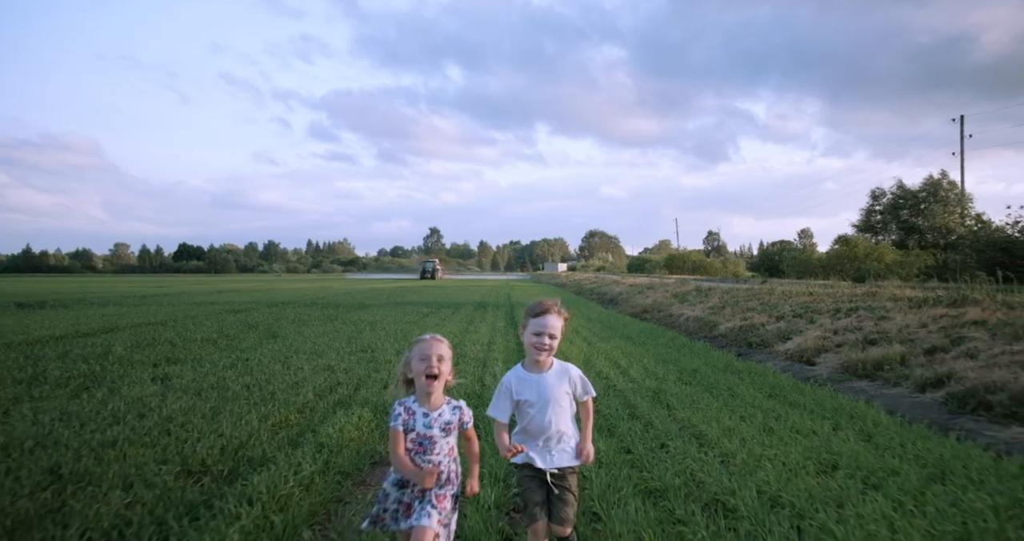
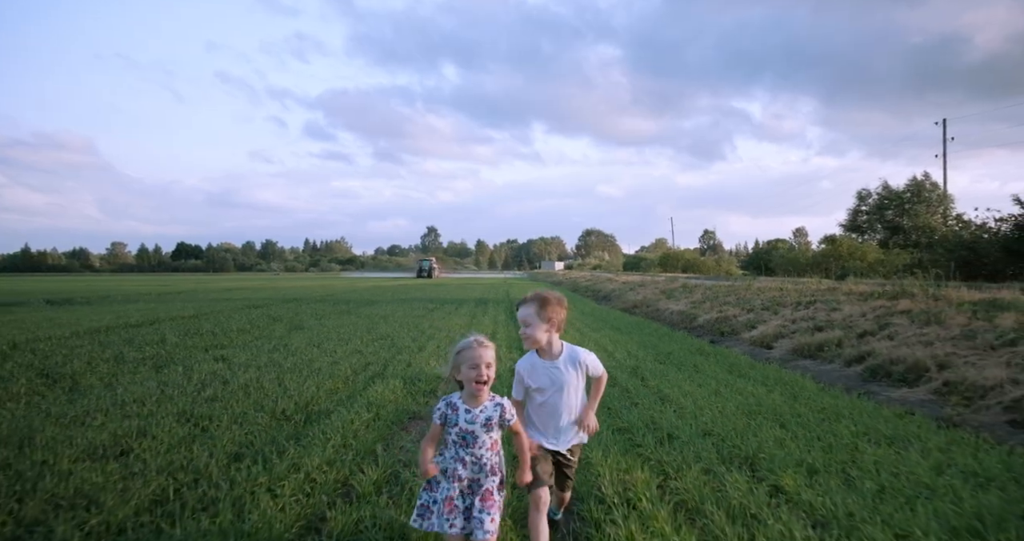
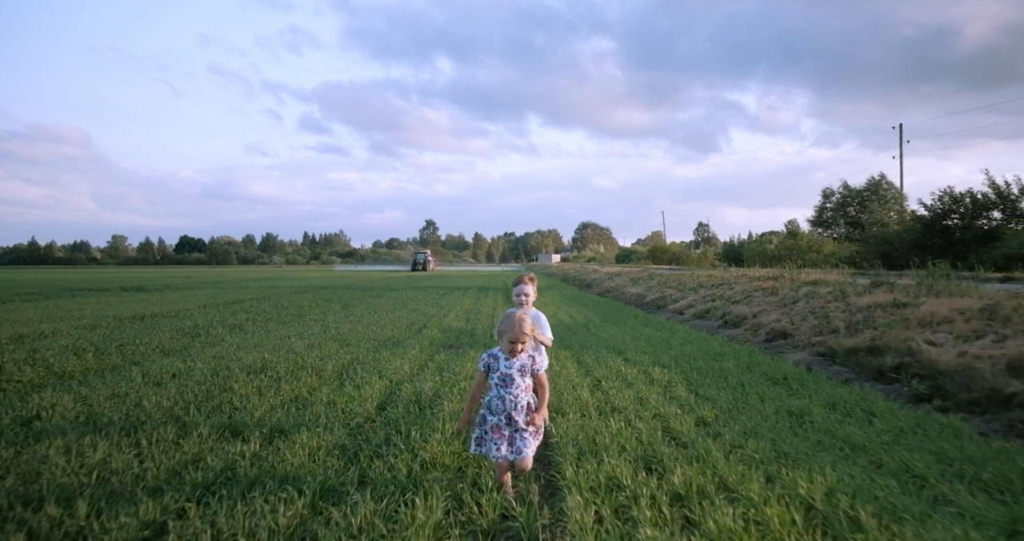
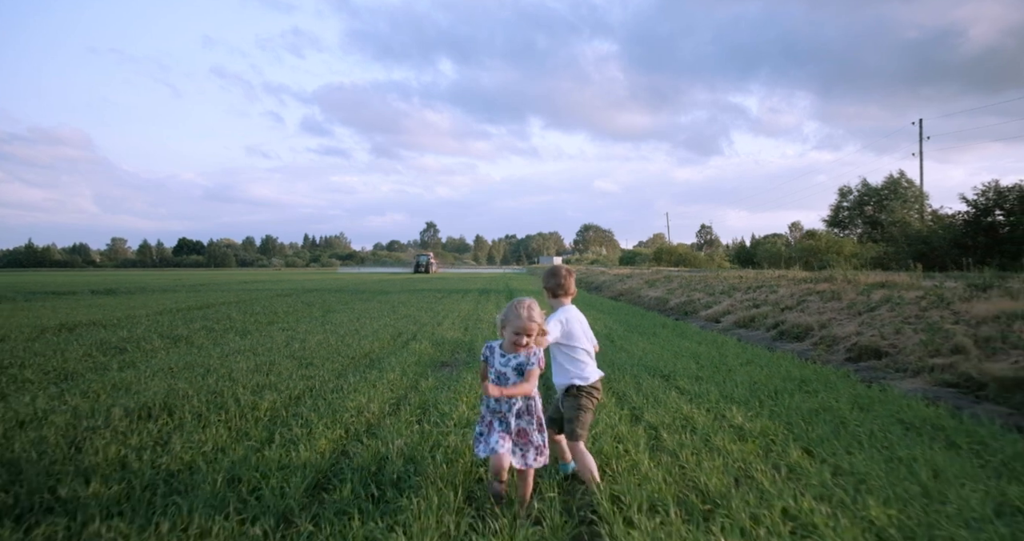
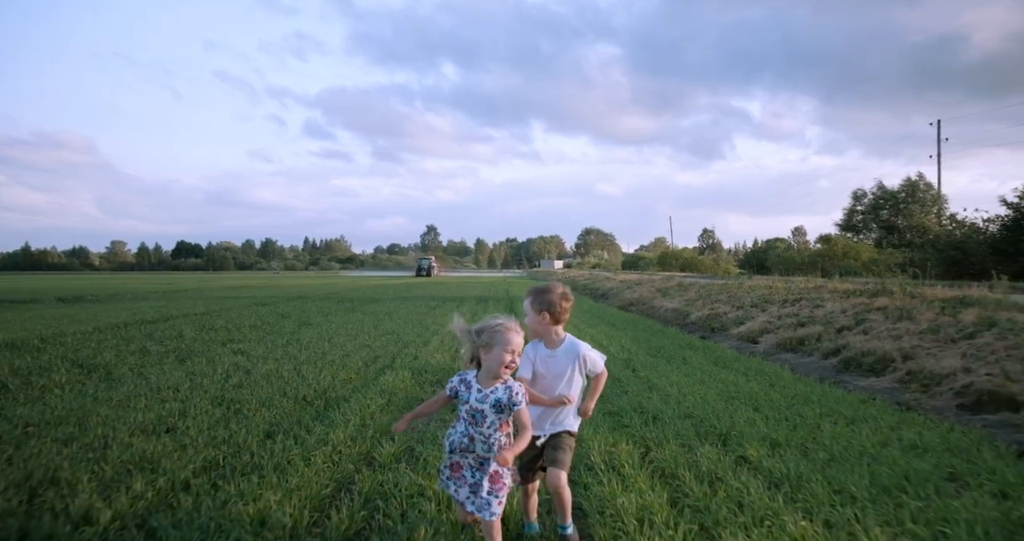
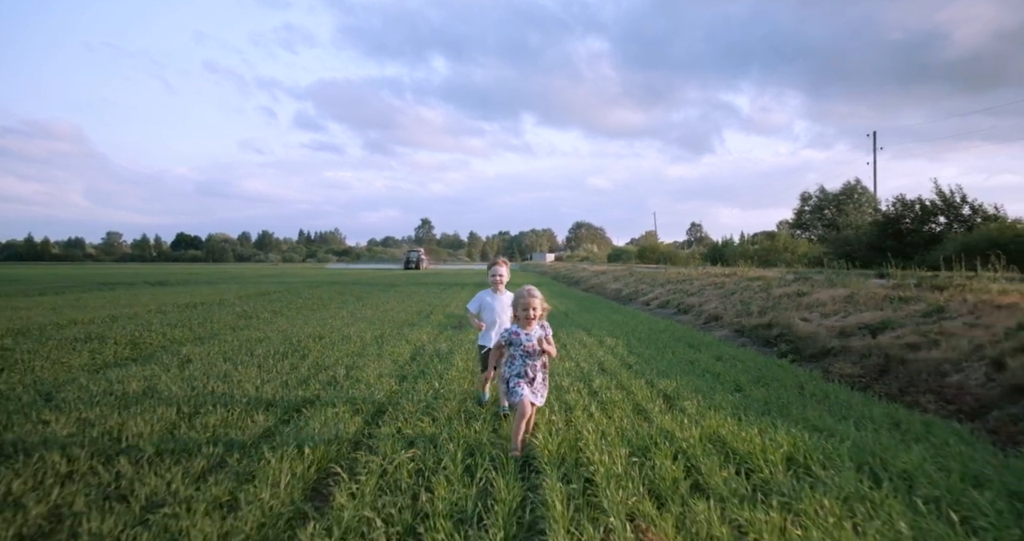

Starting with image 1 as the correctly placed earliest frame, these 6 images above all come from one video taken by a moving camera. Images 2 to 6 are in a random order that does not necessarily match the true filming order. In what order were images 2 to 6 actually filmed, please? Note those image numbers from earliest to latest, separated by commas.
2, 5, 4, 3, 6
